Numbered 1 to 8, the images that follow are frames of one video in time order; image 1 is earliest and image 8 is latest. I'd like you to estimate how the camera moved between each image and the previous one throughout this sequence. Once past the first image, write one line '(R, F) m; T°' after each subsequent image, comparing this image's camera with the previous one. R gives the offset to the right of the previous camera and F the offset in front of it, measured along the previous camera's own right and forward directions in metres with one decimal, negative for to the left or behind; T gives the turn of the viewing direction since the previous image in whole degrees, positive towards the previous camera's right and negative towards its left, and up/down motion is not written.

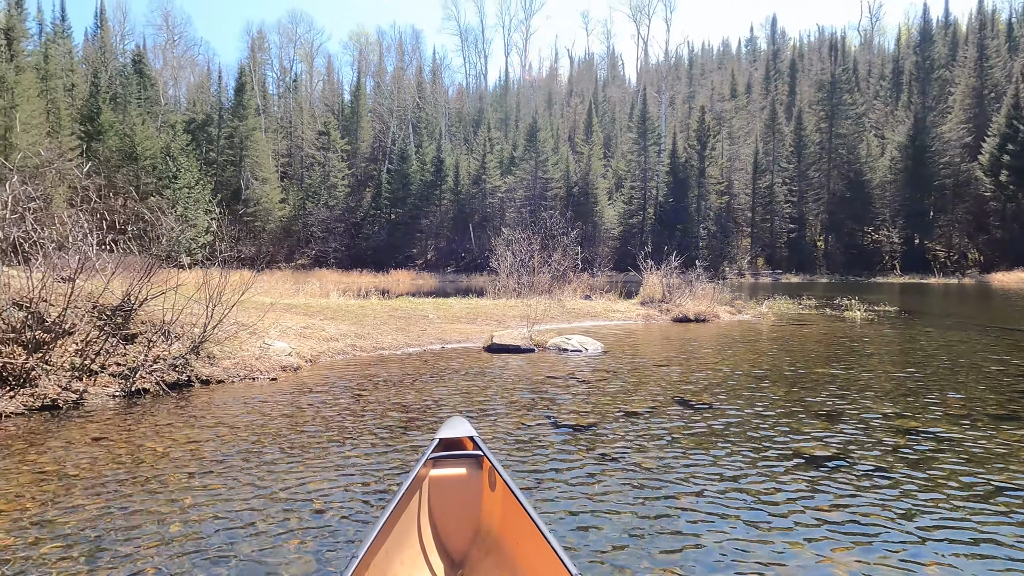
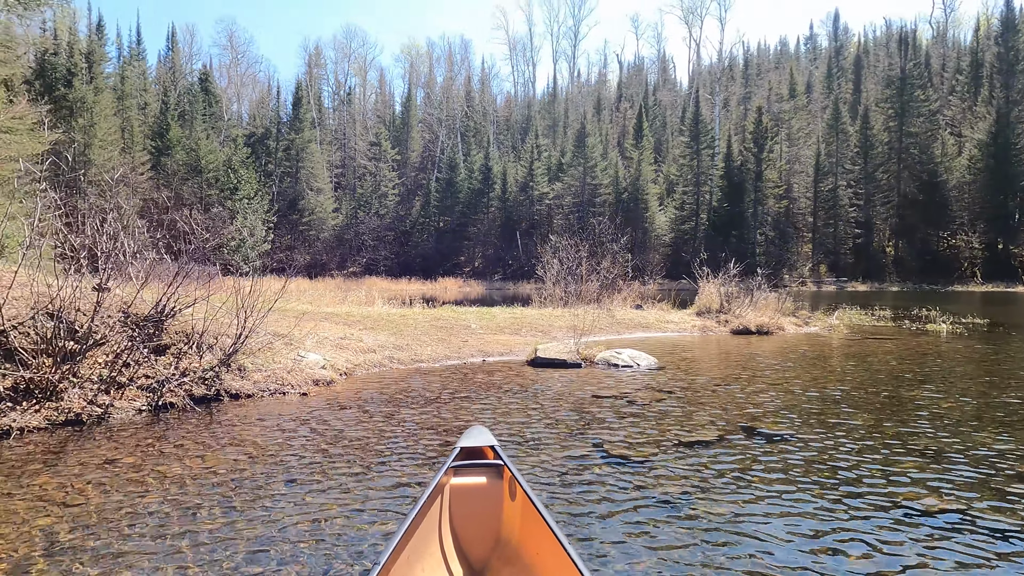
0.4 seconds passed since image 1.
(0.0, +0.7) m; -5°
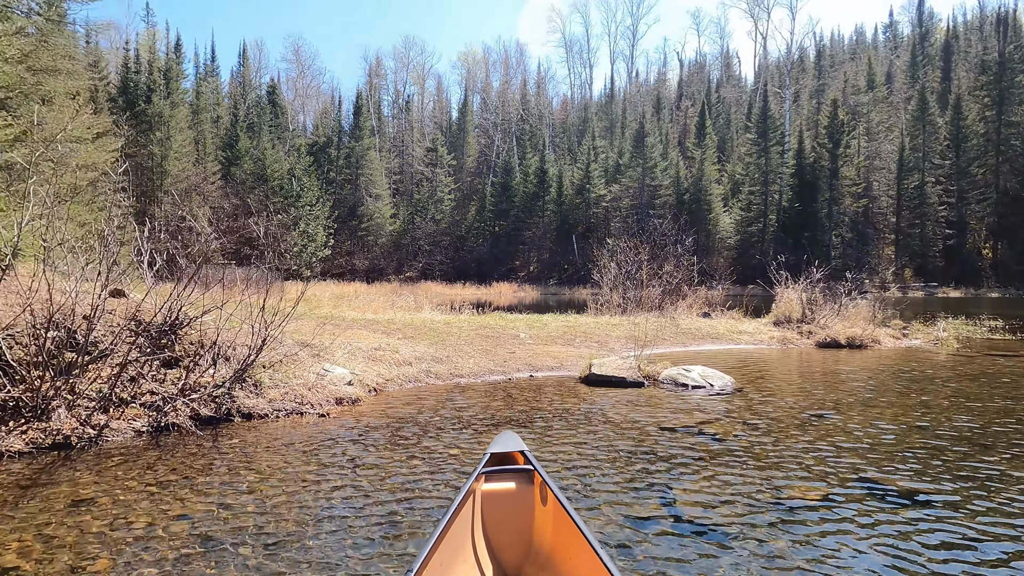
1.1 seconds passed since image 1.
(+0.1, +1.2) m; -6°
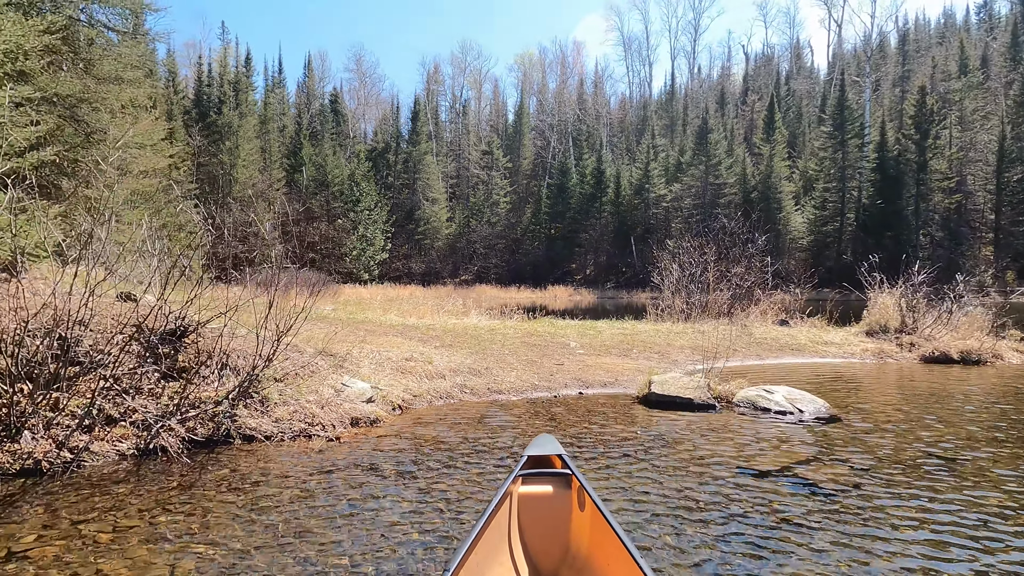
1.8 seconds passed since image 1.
(+0.2, +1.1) m; -6°
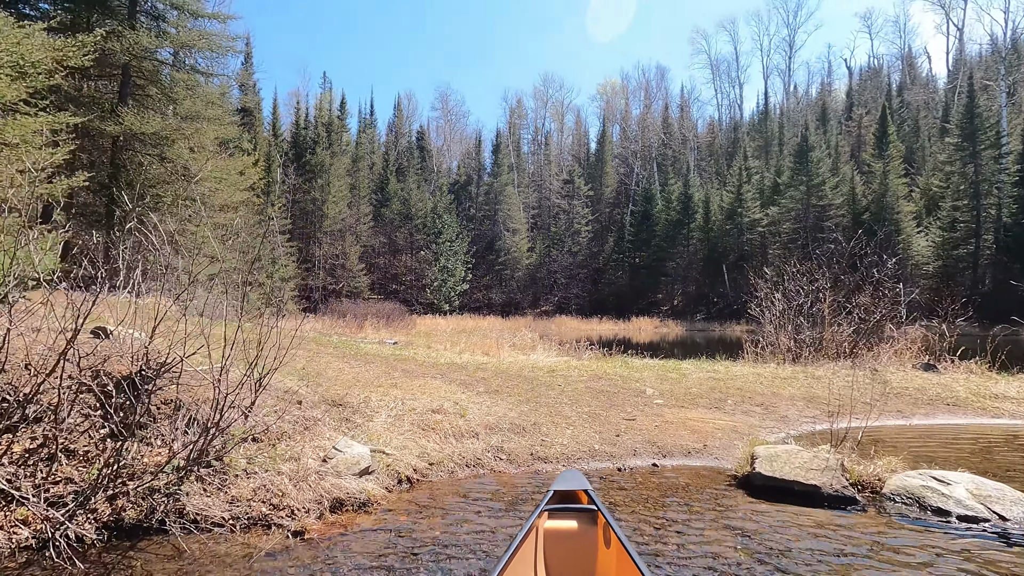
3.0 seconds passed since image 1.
(+0.4, +1.8) m; -9°
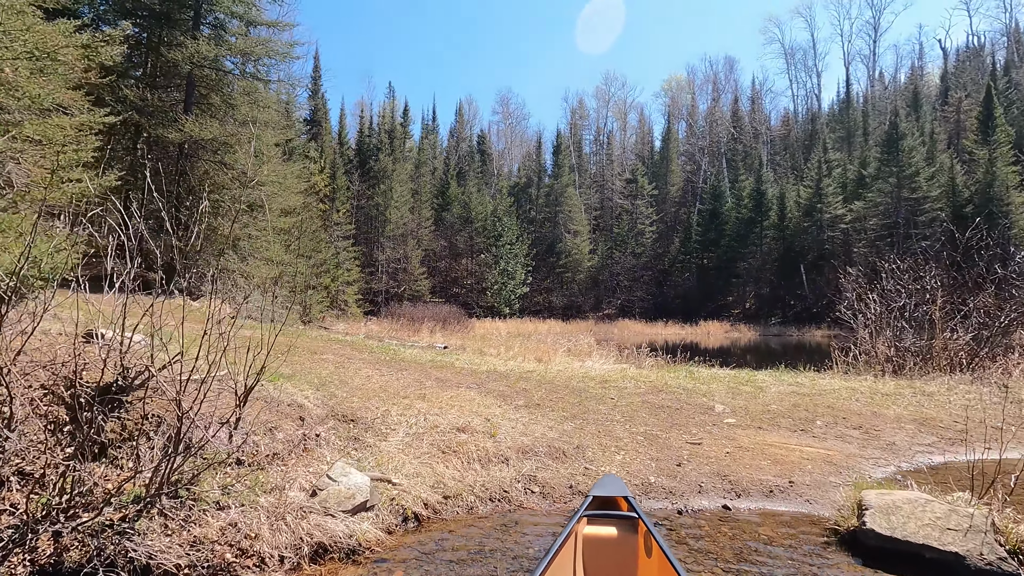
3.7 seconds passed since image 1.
(+0.3, +1.0) m; -7°
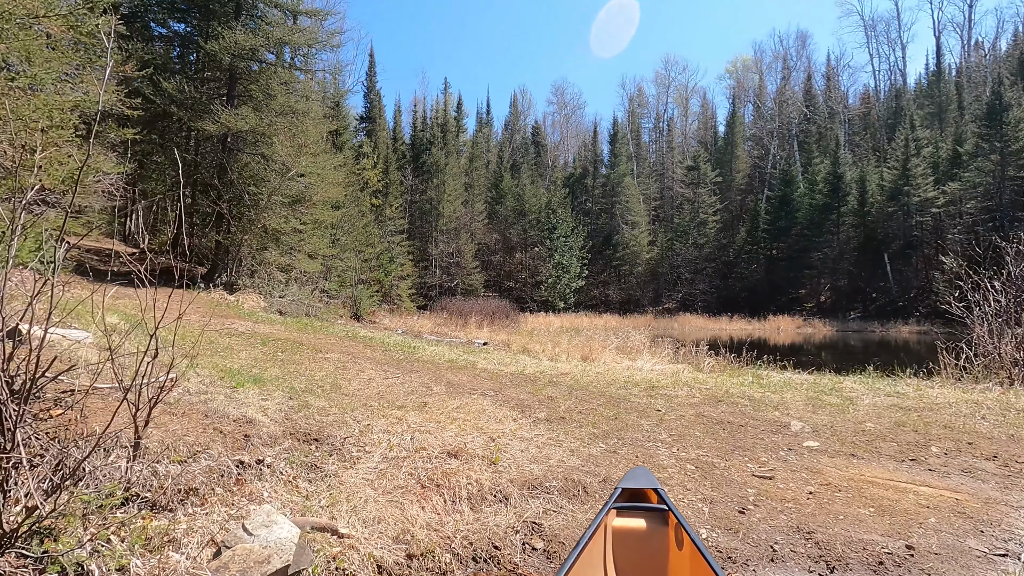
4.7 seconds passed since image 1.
(+0.4, +1.4) m; -6°
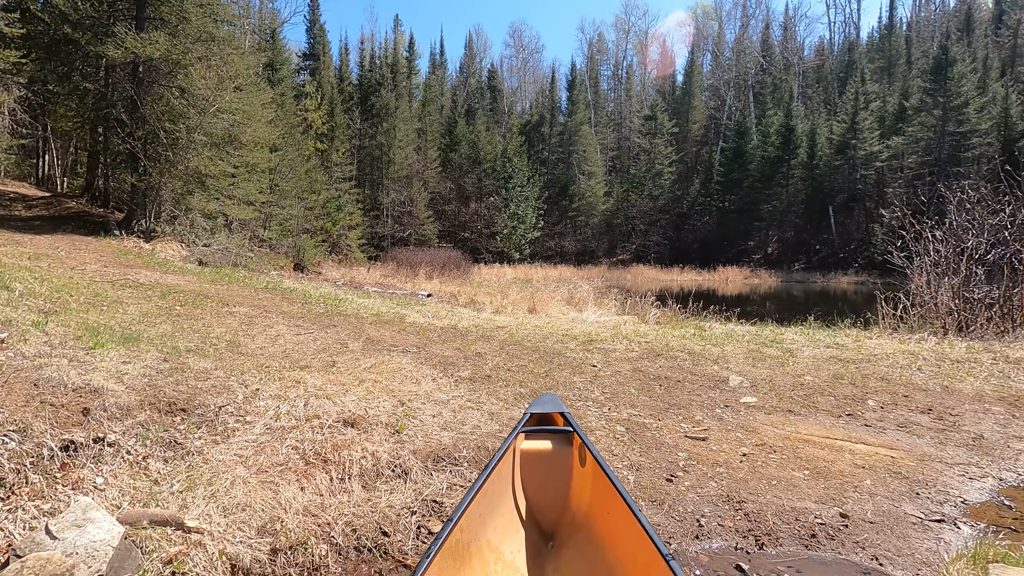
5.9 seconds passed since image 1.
(+0.4, +0.6) m; +4°
